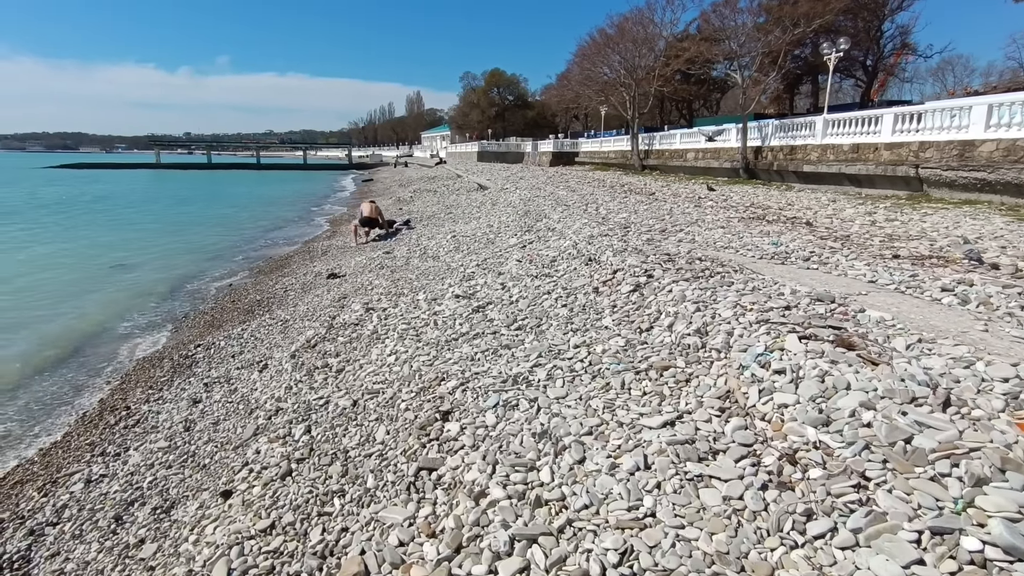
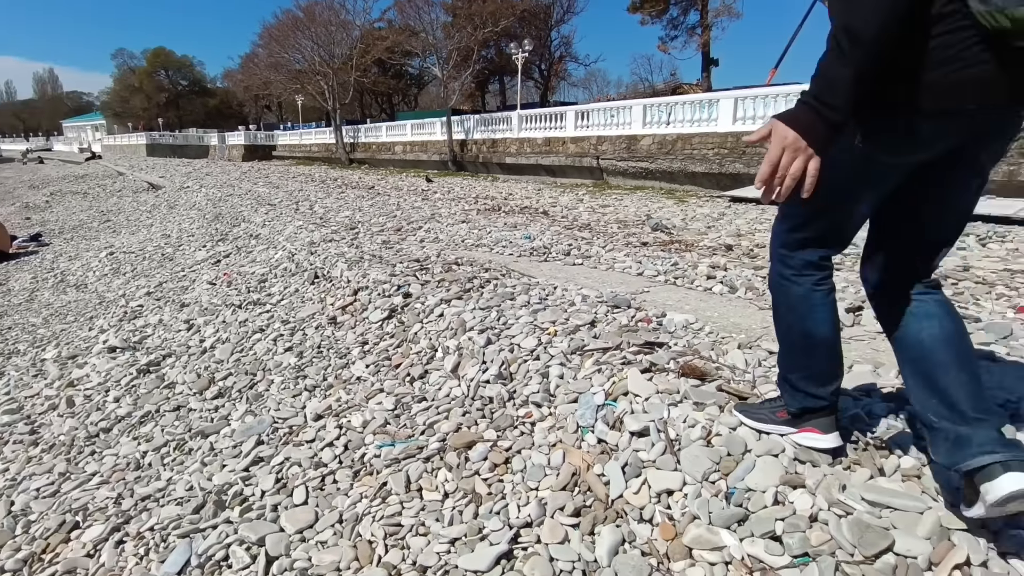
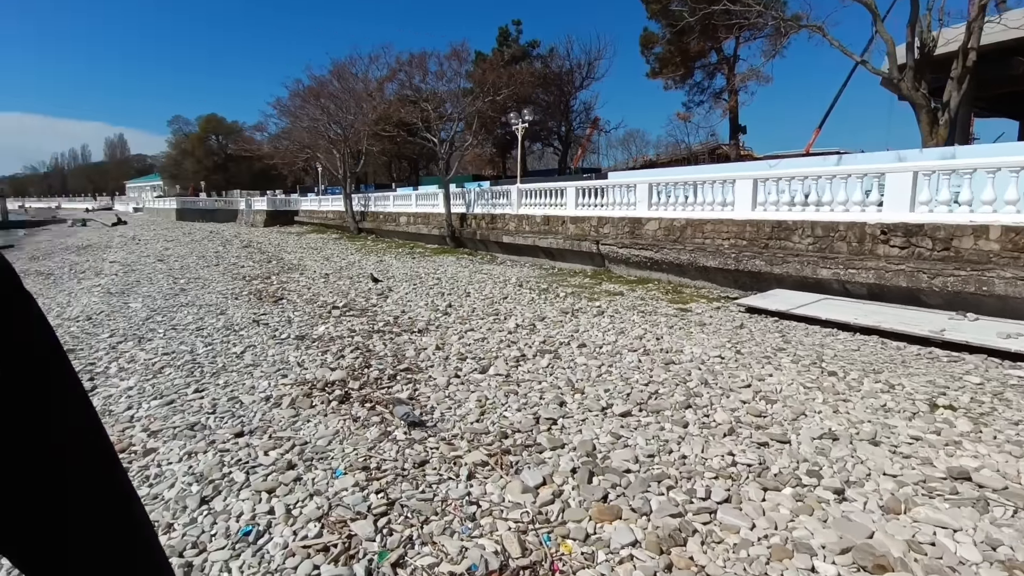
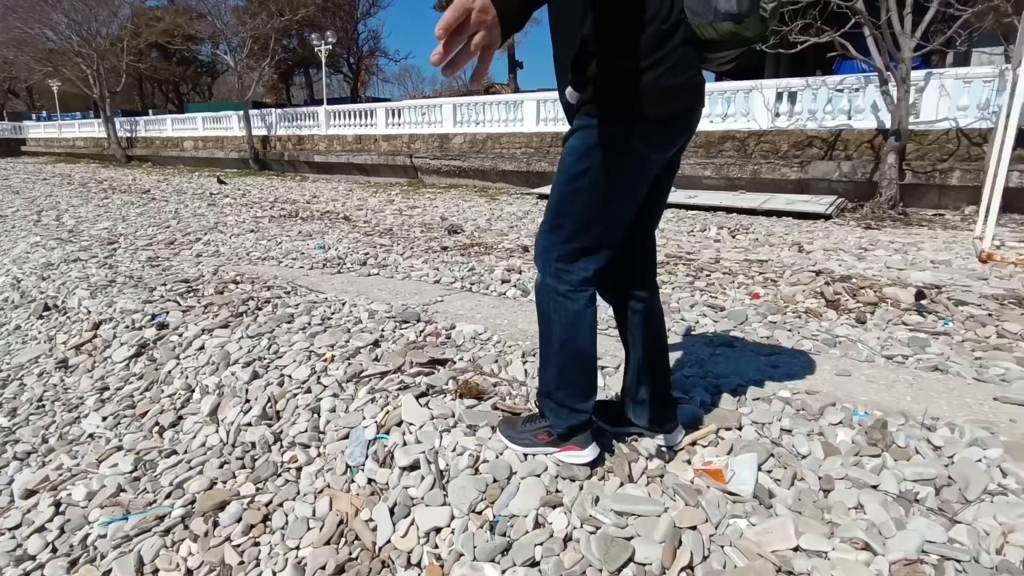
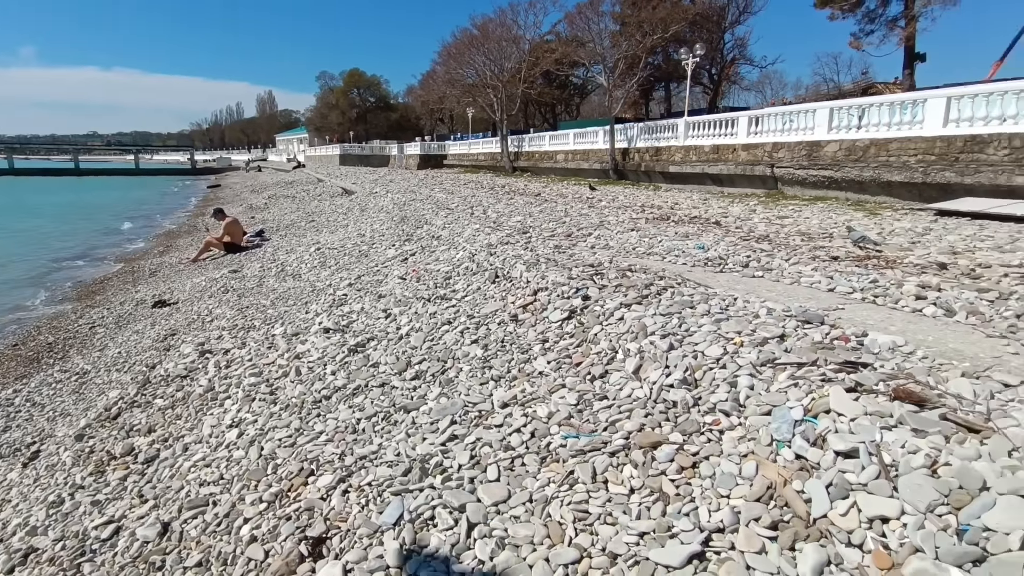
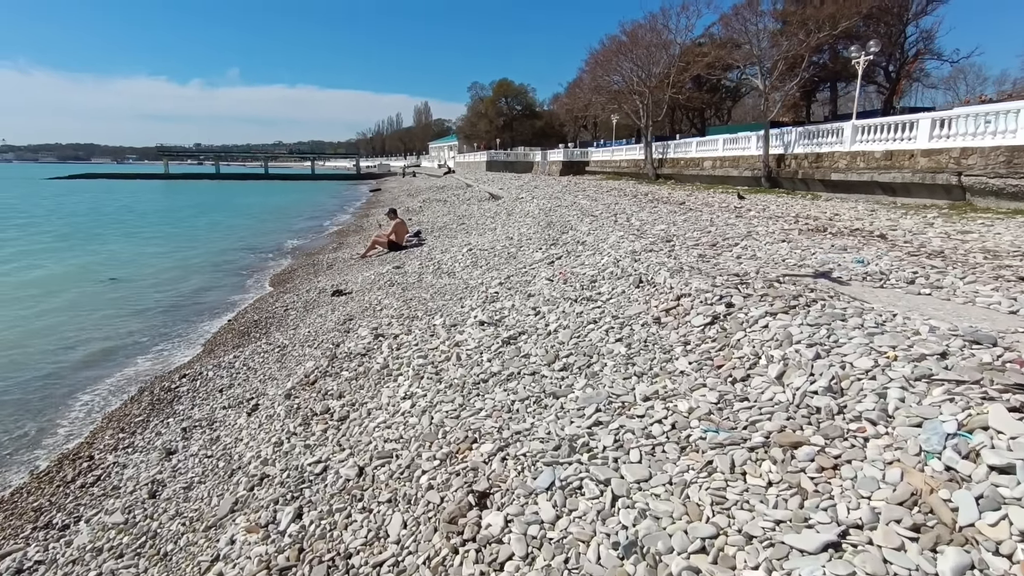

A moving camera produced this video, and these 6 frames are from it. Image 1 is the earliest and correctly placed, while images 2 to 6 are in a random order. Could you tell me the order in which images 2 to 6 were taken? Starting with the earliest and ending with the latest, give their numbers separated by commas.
6, 5, 2, 4, 3
